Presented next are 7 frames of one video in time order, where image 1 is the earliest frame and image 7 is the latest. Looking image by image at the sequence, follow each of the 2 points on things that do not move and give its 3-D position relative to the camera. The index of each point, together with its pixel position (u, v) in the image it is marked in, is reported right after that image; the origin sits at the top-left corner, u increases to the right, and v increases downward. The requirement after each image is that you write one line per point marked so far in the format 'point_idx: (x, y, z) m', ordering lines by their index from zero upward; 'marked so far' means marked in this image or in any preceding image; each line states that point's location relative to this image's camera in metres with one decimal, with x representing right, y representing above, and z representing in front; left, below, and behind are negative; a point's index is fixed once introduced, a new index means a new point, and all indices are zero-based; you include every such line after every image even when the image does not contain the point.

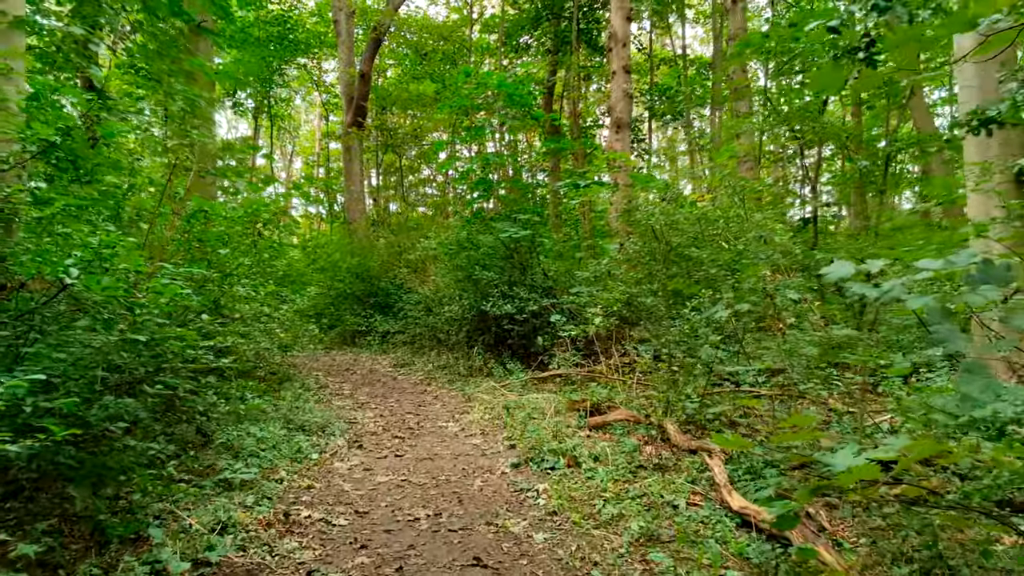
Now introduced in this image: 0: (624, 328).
0: (+0.9, -0.3, +7.5) m
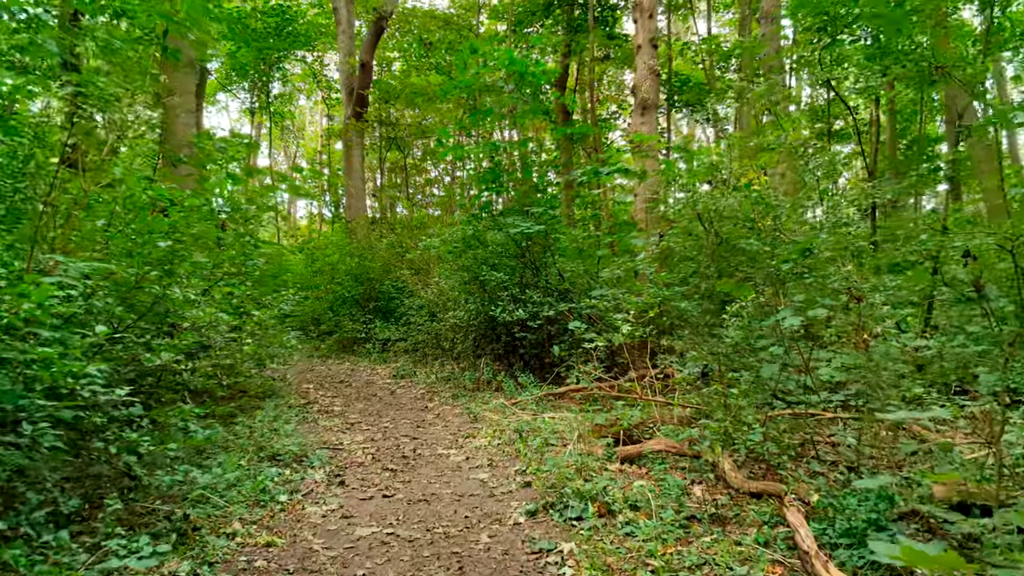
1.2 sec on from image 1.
0: (+1.0, -0.3, +6.4) m
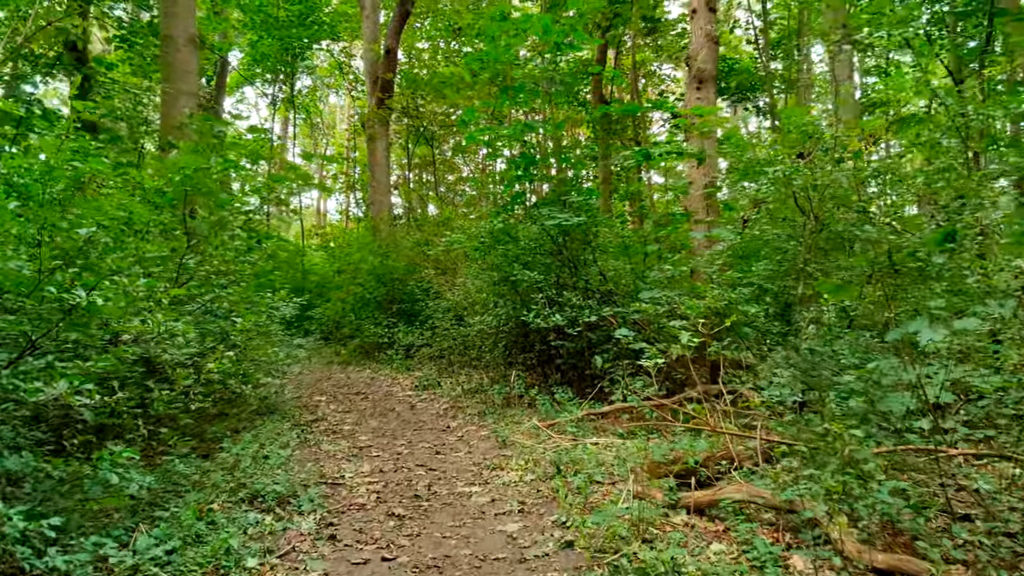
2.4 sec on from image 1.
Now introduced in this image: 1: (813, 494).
0: (+1.2, -0.3, +5.4) m
1: (+1.0, -0.7, +3.2) m
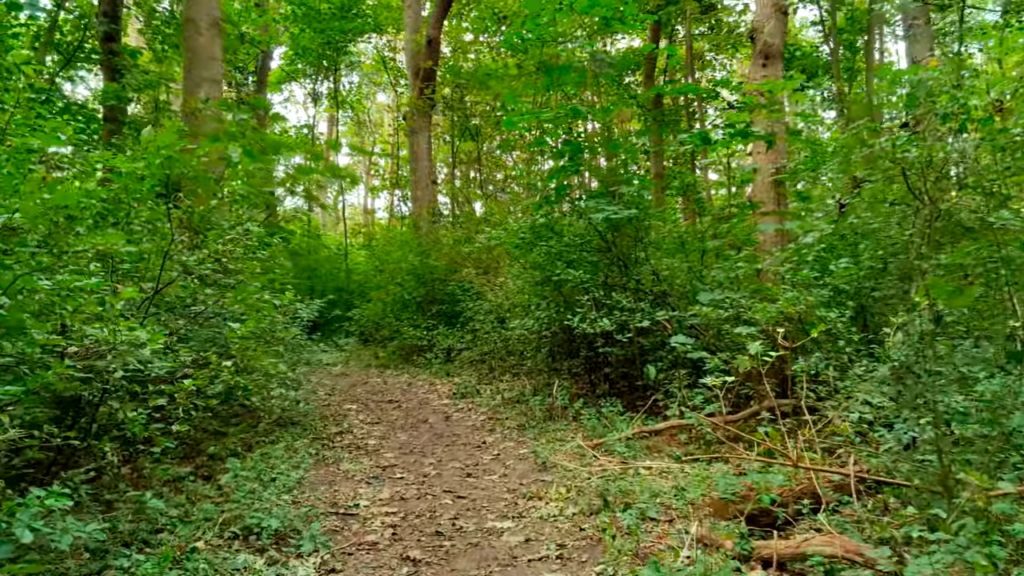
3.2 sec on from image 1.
0: (+1.4, -0.4, +4.6) m
1: (+1.1, -0.7, +2.5) m
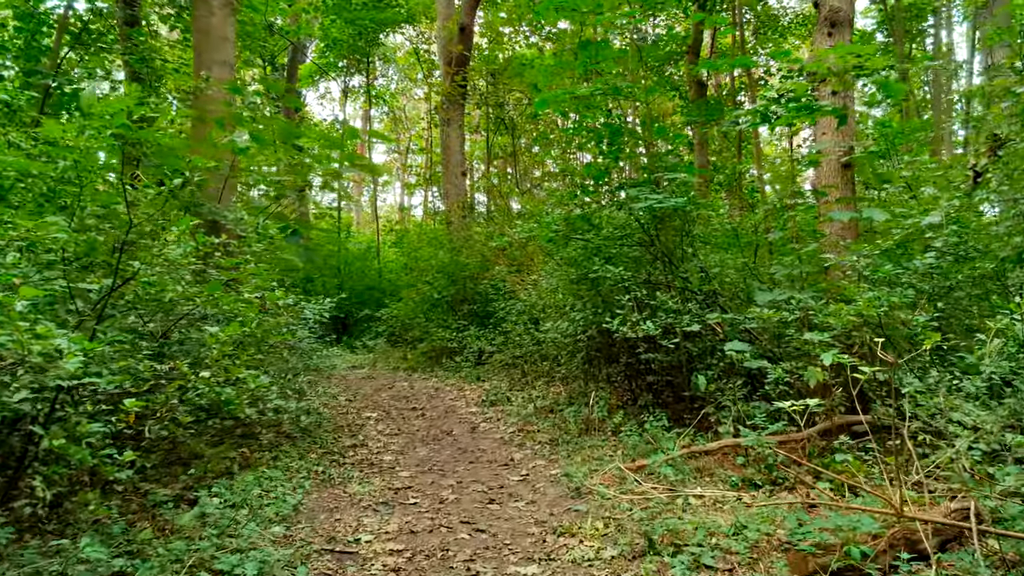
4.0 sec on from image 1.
0: (+1.5, -0.4, +3.9) m
1: (+1.1, -0.7, +1.8) m
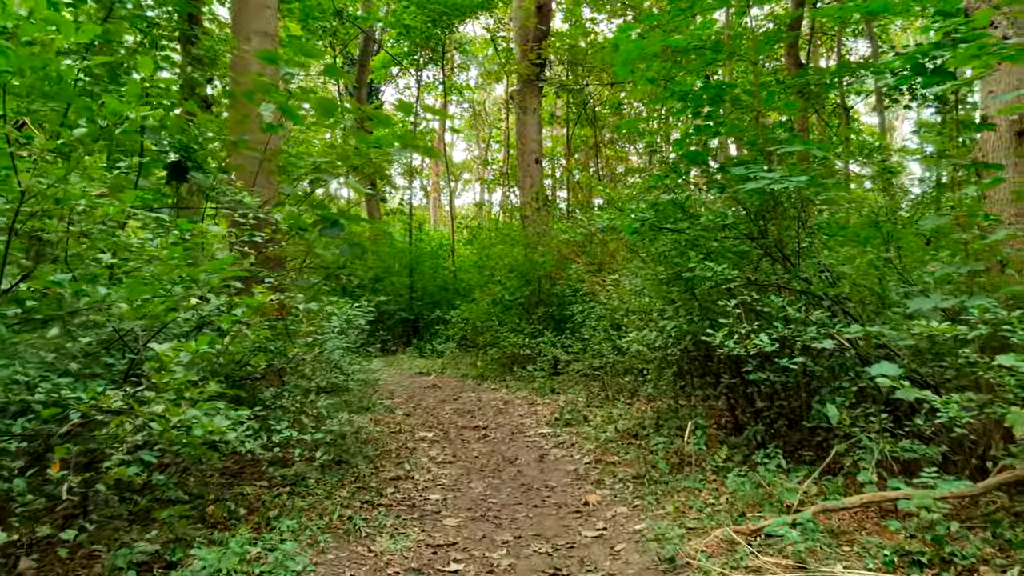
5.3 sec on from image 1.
0: (+1.7, -0.4, +2.7) m
1: (+1.2, -0.7, +0.7) m
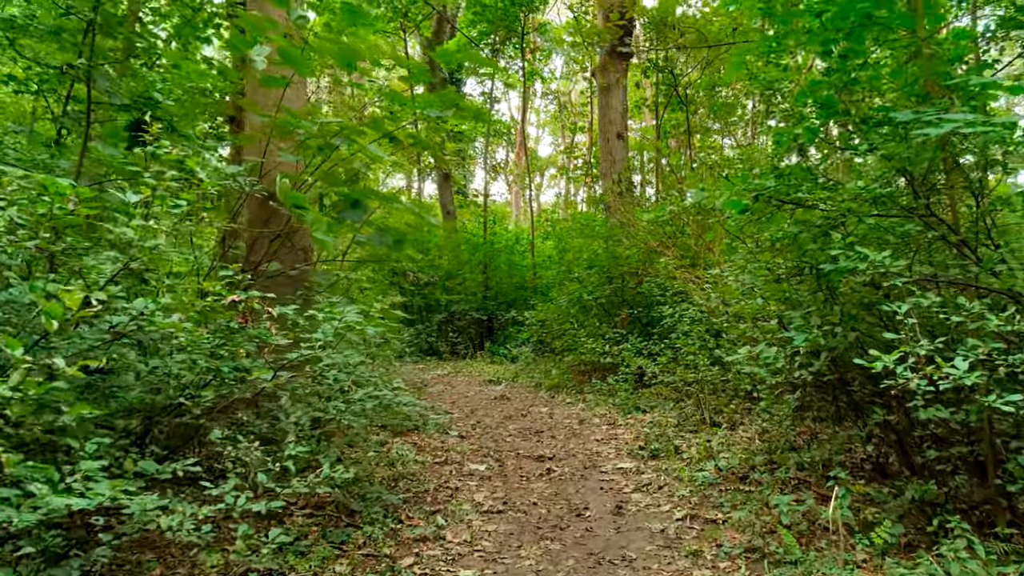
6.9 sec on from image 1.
0: (+1.7, -0.4, +1.3) m
1: (+1.0, -0.7, -0.7) m
